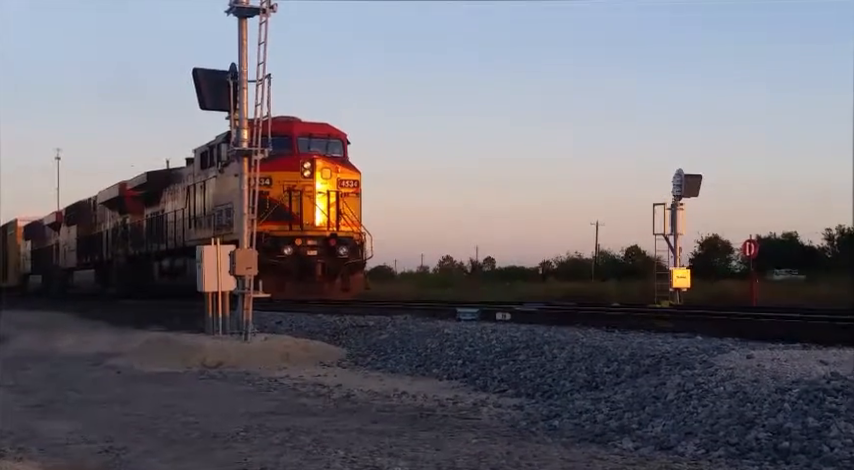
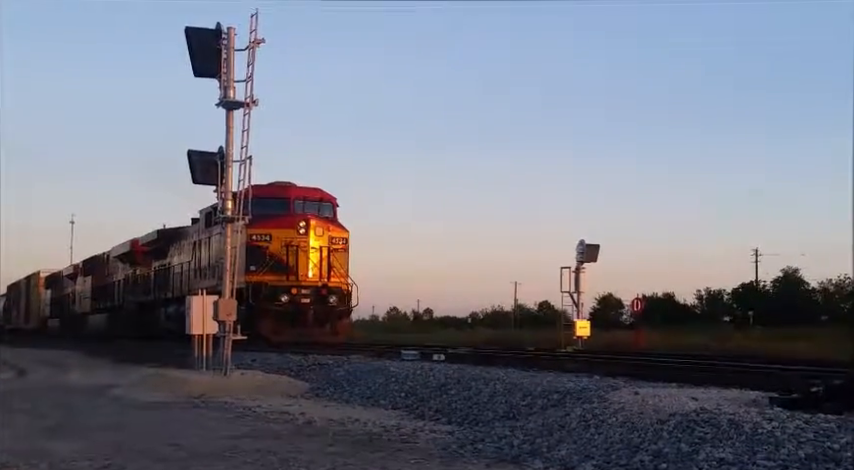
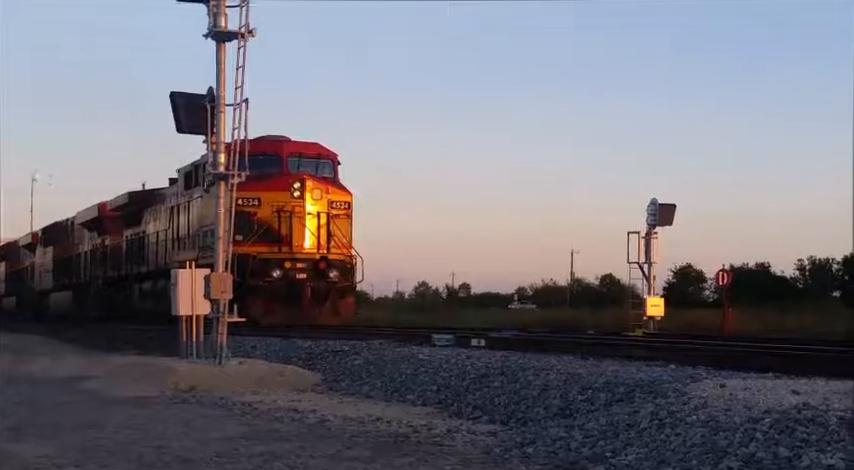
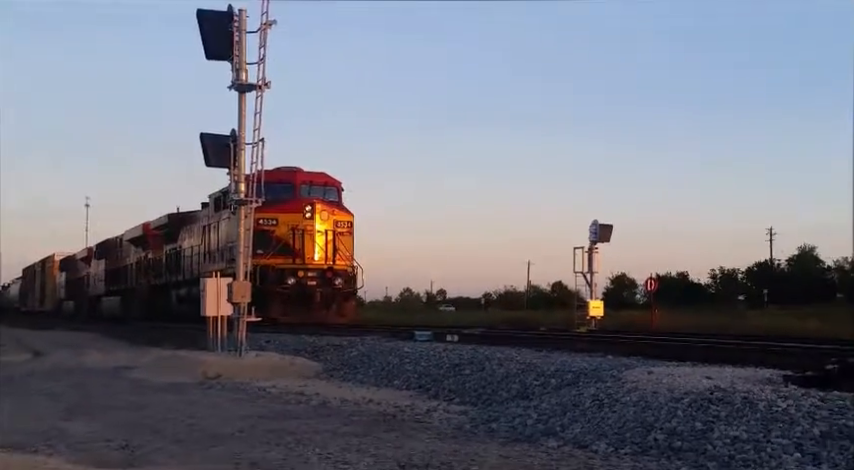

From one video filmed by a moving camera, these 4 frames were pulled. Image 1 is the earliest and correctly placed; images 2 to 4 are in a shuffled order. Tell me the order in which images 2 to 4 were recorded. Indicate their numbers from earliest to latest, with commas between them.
3, 4, 2
